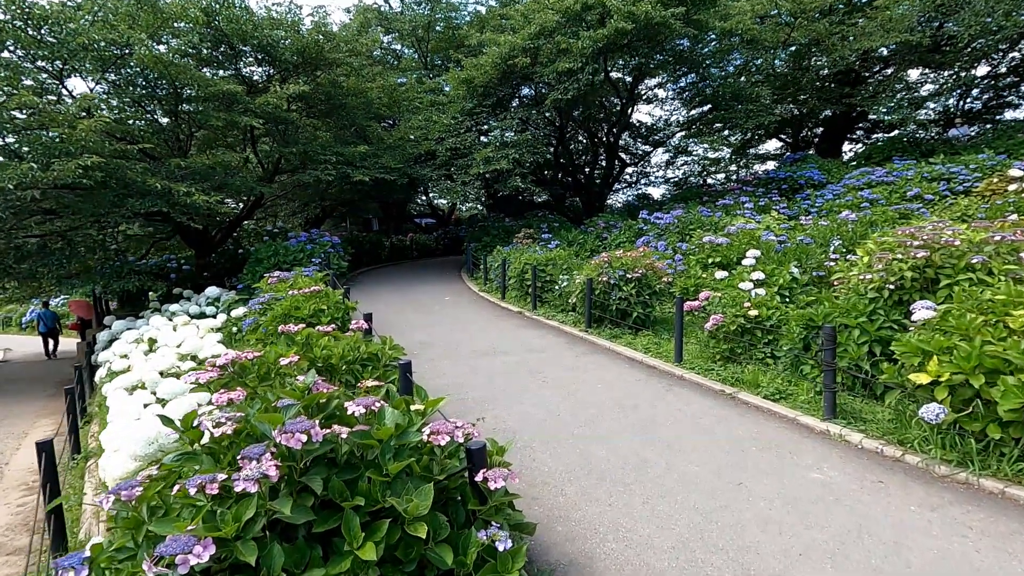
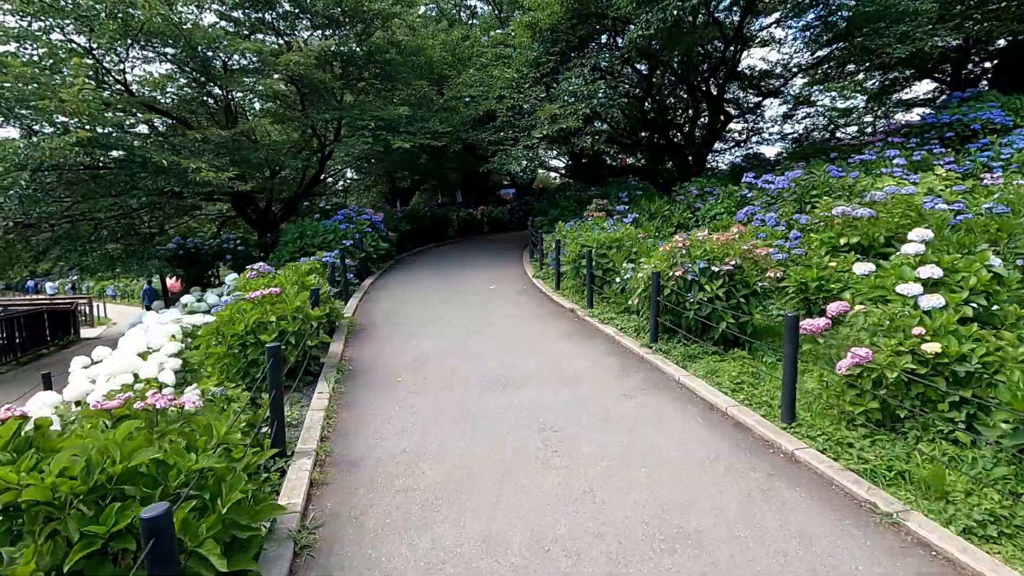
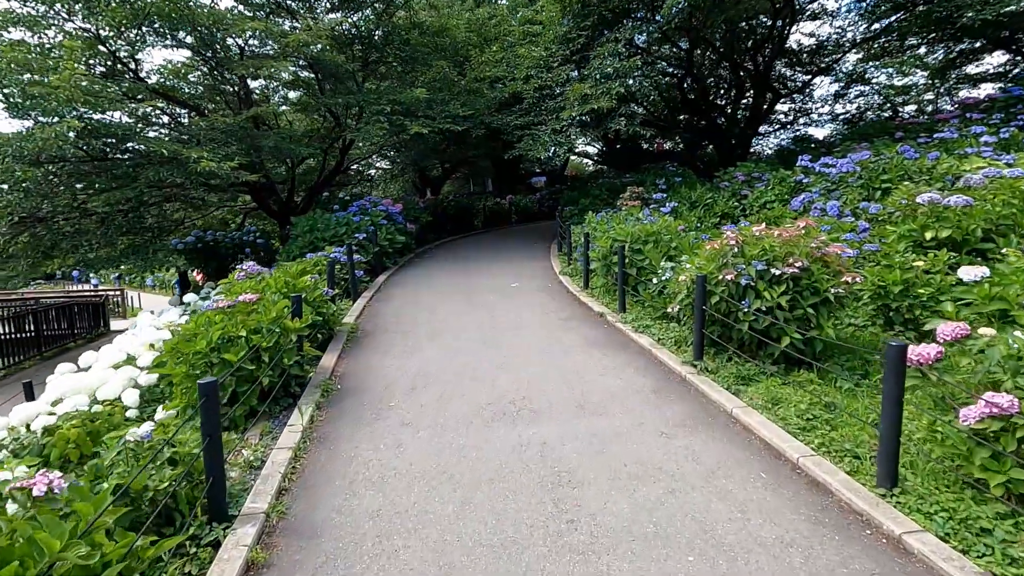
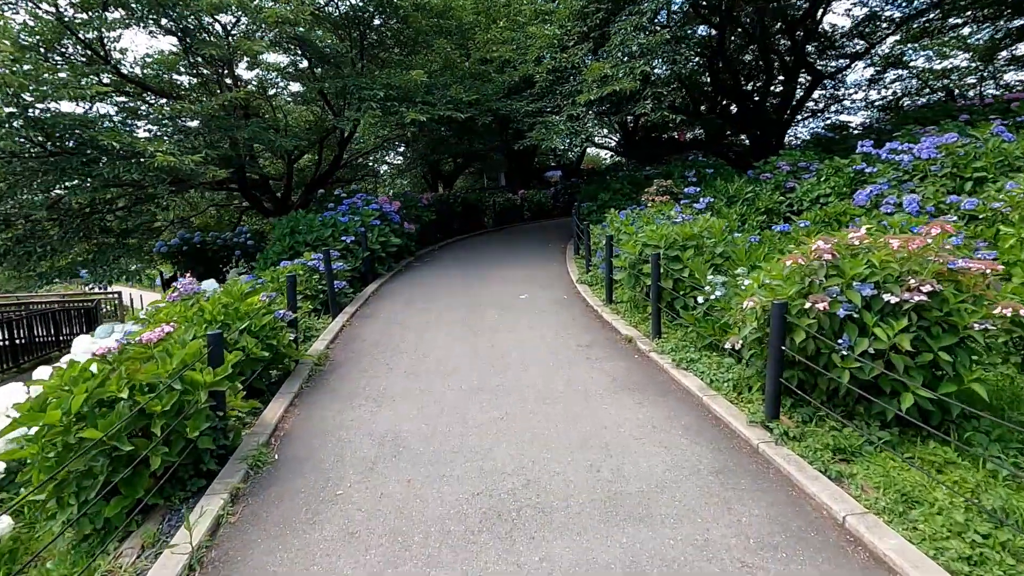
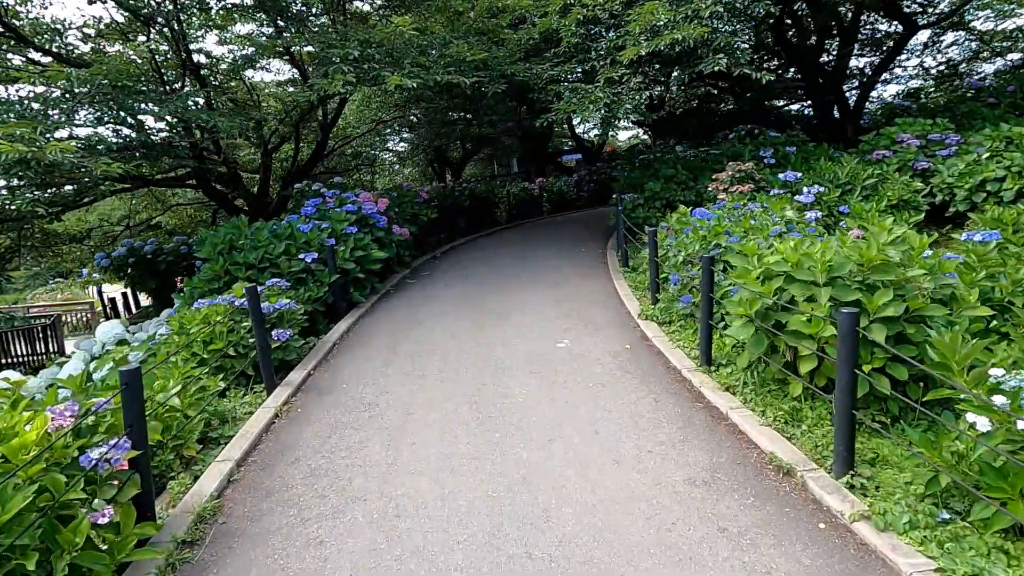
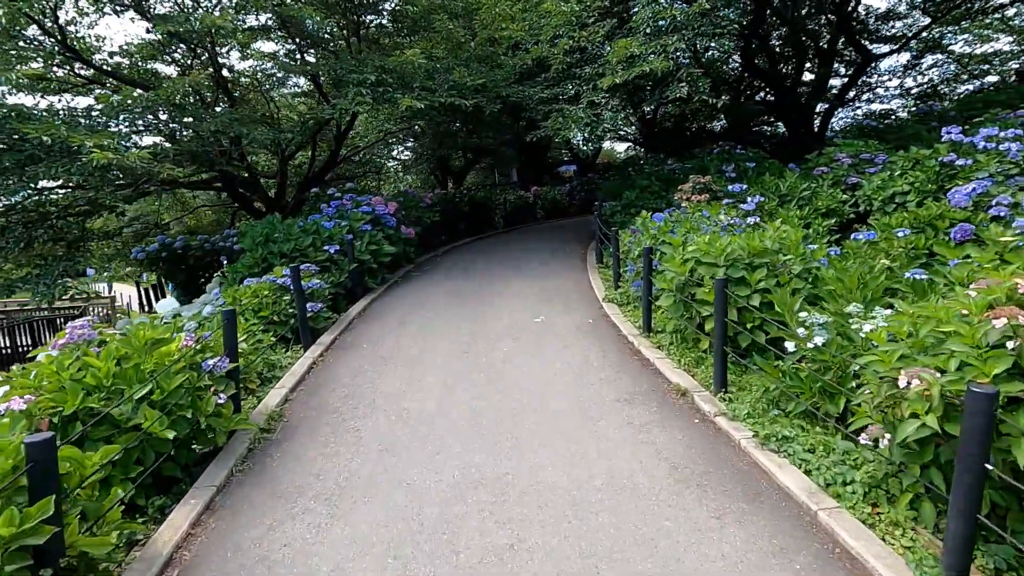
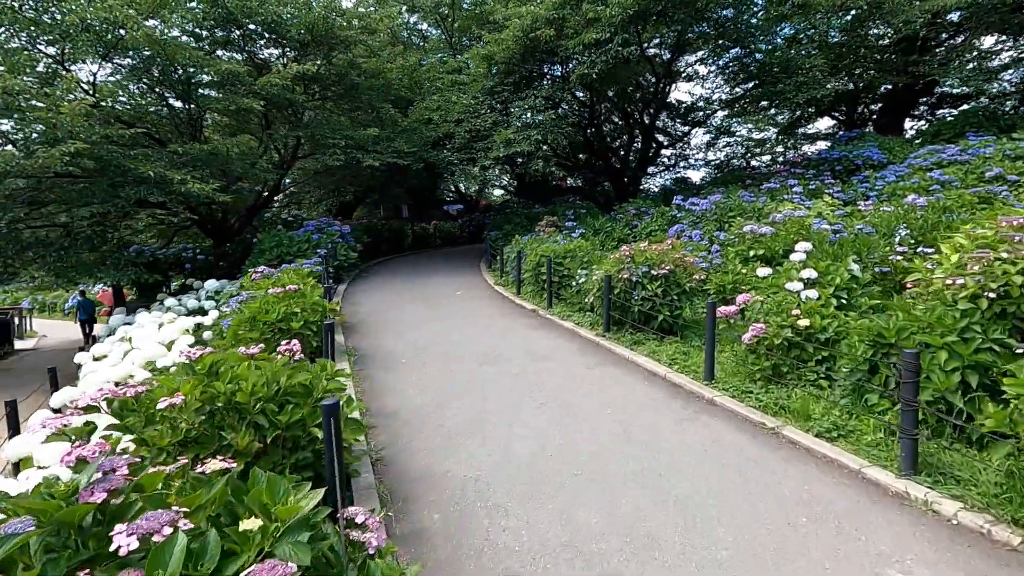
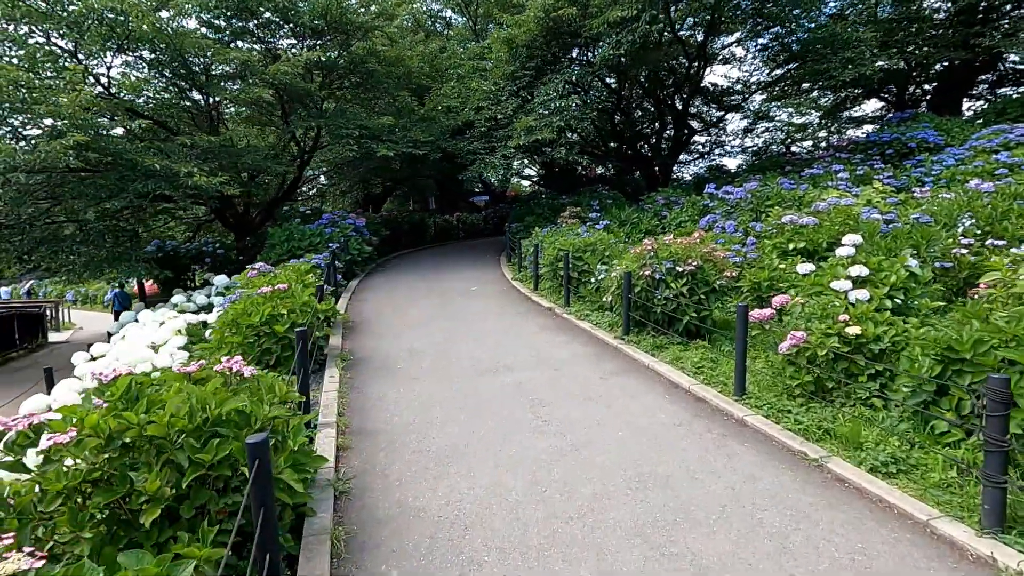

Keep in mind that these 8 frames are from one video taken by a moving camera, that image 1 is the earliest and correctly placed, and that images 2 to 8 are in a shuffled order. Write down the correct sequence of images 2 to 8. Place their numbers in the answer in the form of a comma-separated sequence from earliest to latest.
7, 8, 2, 3, 4, 6, 5
